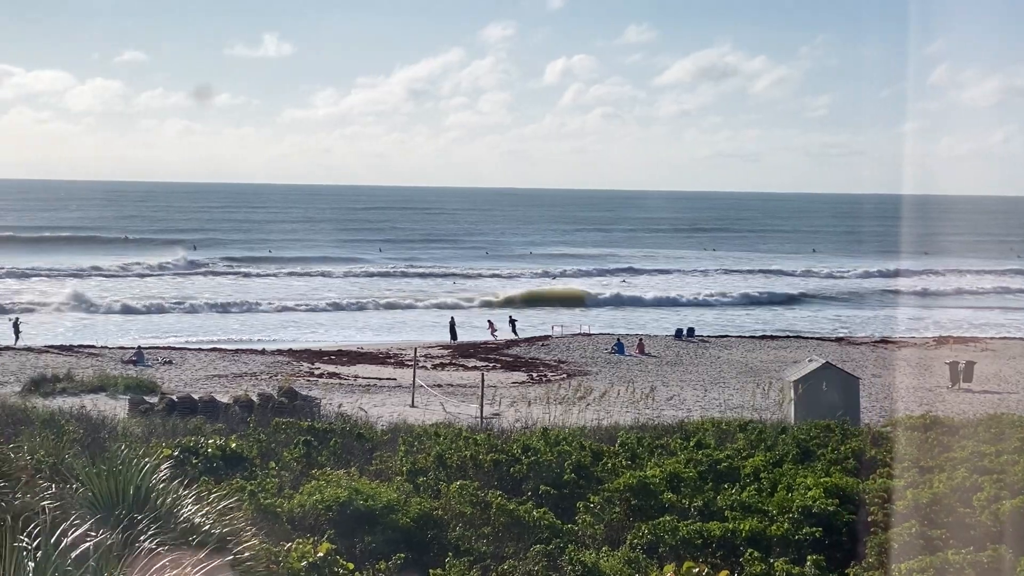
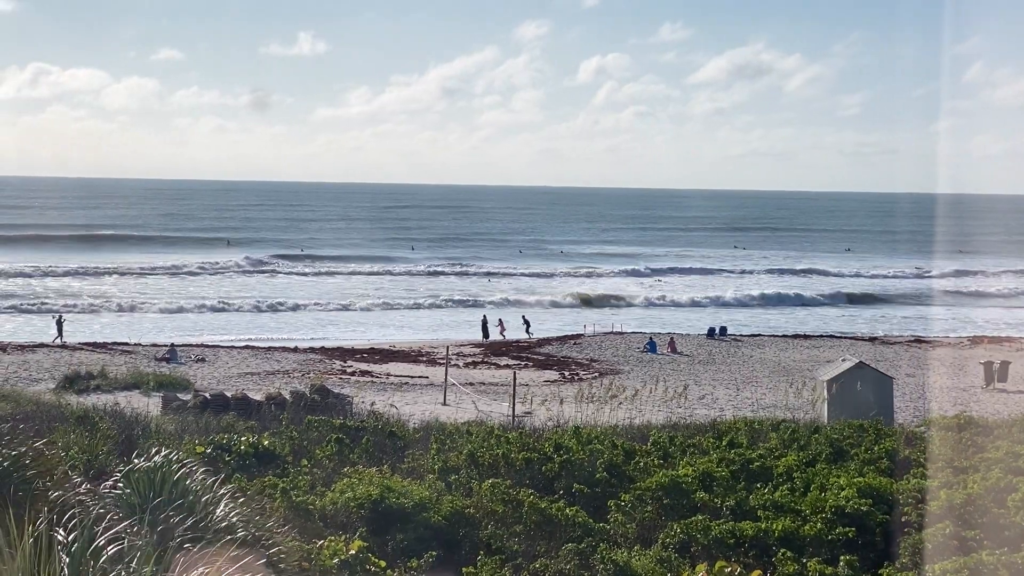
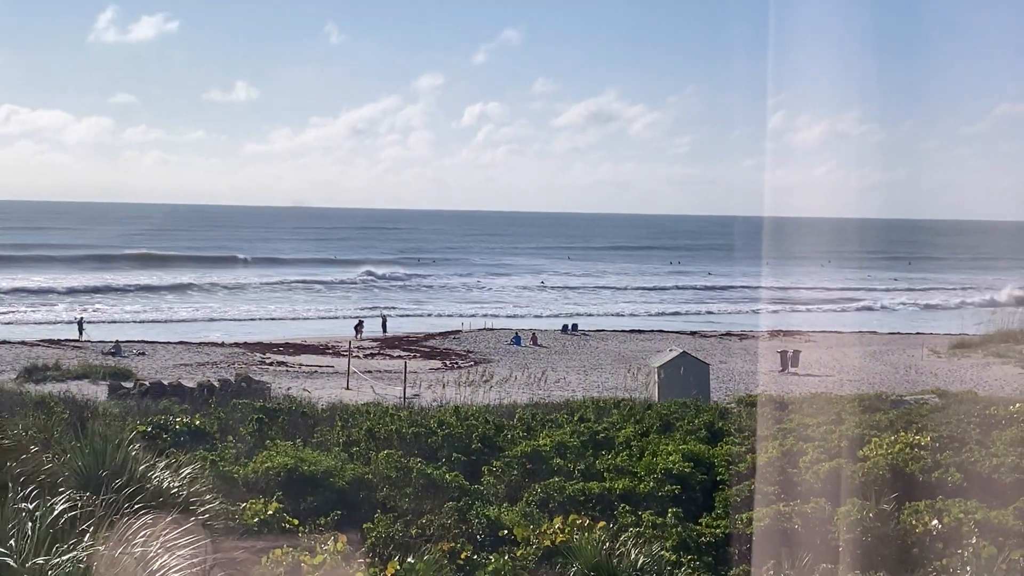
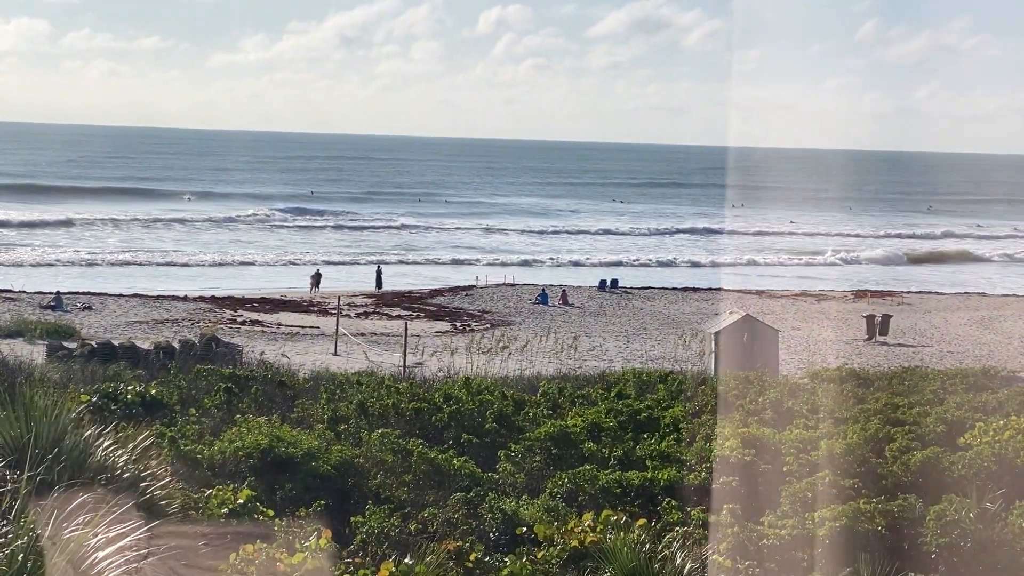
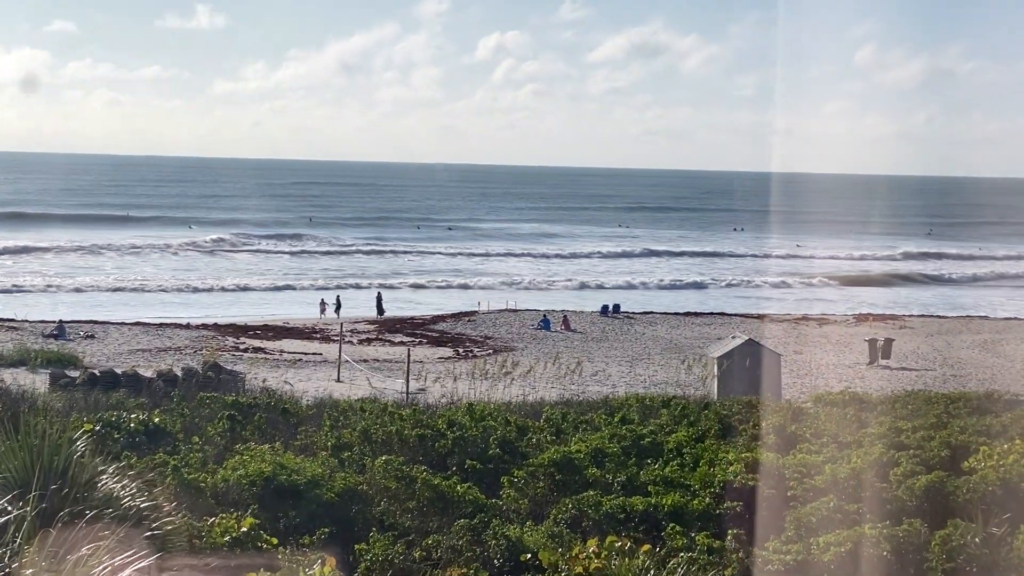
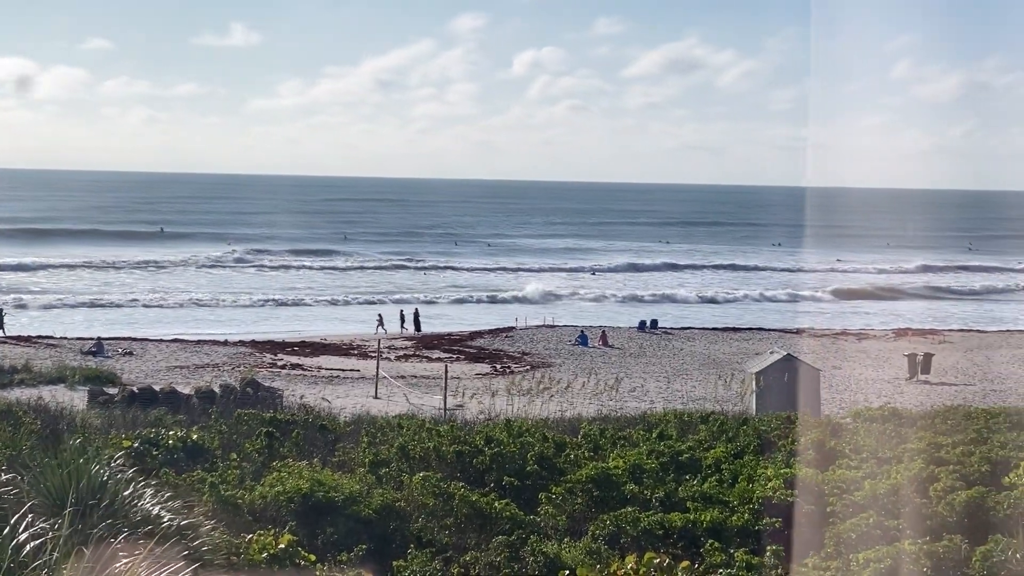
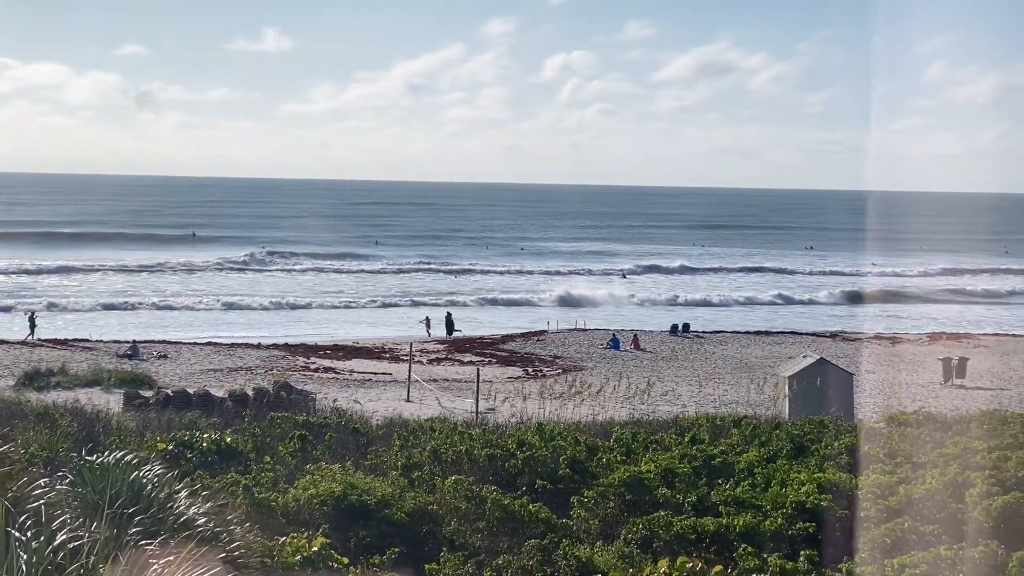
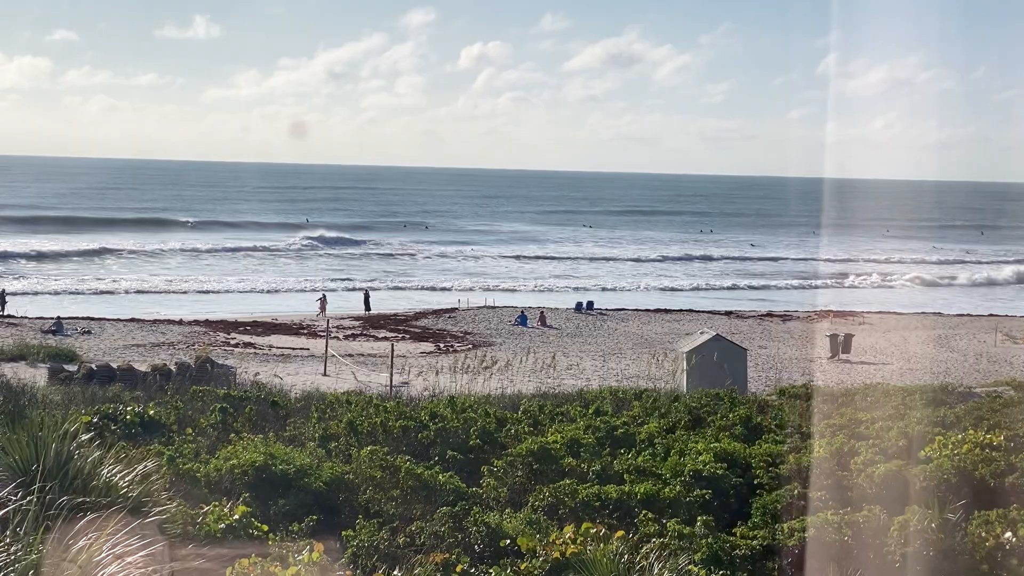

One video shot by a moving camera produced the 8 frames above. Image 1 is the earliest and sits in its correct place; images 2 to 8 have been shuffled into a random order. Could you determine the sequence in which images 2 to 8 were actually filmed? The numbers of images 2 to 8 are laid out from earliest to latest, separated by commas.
2, 7, 6, 5, 4, 8, 3
